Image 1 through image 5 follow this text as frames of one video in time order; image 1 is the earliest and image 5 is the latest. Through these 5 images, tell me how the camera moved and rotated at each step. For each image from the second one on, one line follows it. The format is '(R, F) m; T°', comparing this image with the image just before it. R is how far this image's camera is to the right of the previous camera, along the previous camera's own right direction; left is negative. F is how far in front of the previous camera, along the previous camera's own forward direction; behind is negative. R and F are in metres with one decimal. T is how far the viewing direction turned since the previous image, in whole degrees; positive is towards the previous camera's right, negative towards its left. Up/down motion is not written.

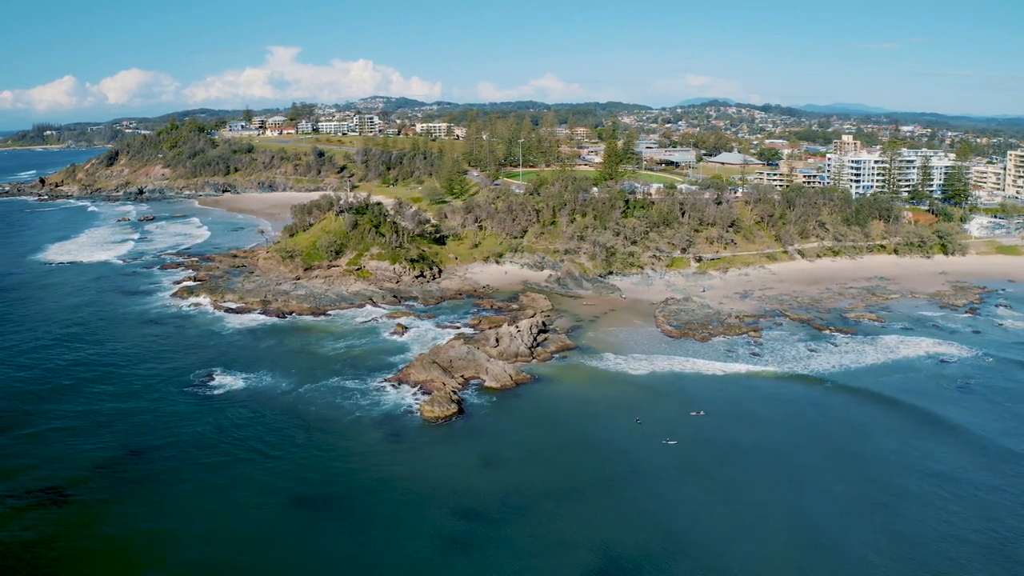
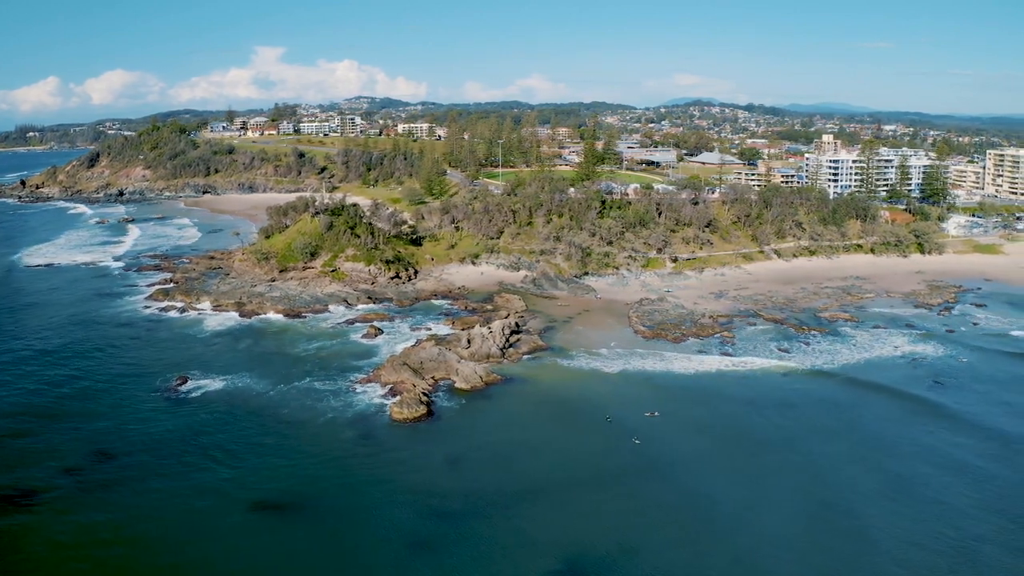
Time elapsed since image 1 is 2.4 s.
(+1.4, 0.0) m; 0°
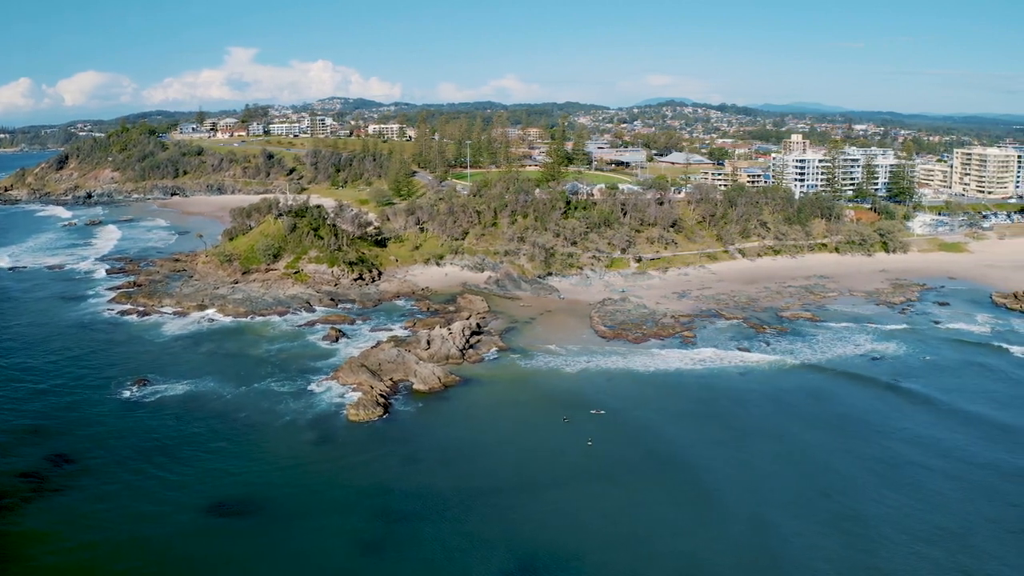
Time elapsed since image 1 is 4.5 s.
(+1.8, +0.1) m; +1°
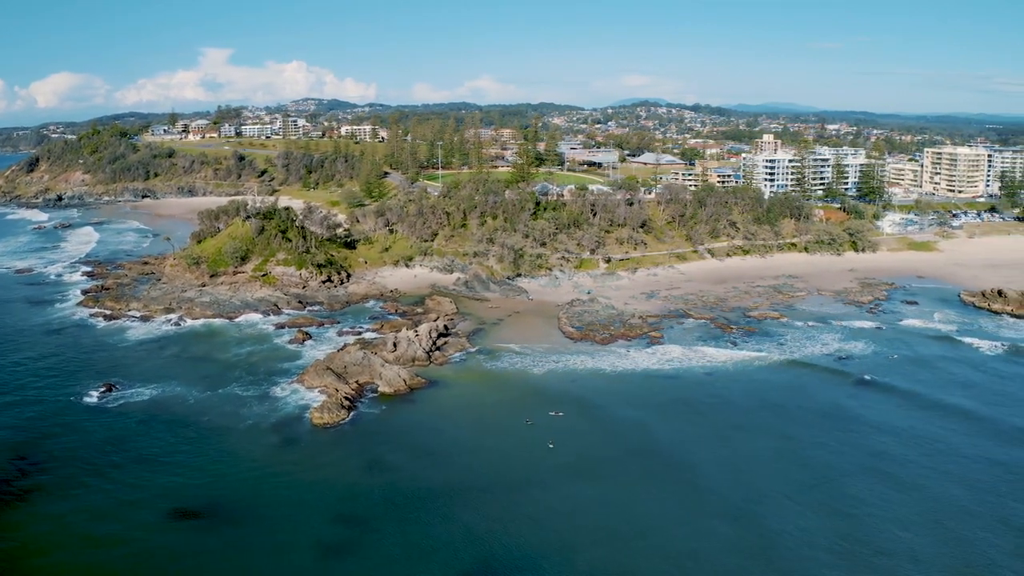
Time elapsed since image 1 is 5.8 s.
(+1.3, 0.0) m; +1°
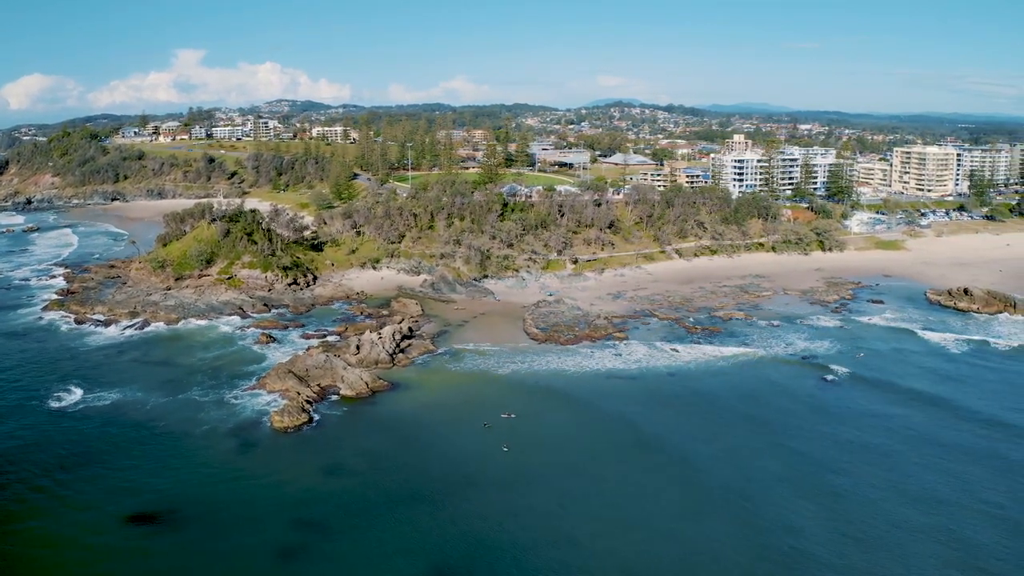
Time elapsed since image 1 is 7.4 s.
(+1.5, 0.0) m; +1°
